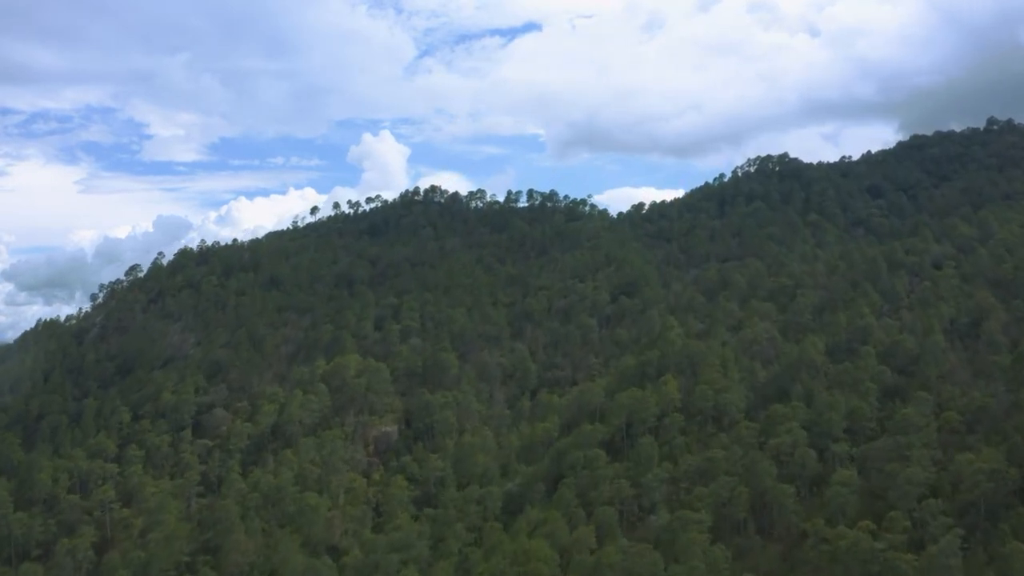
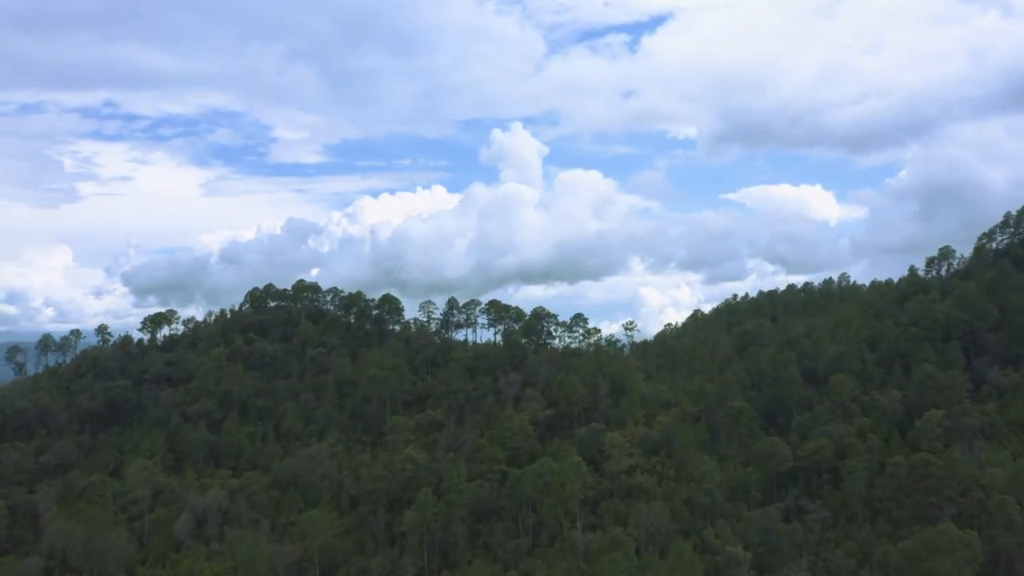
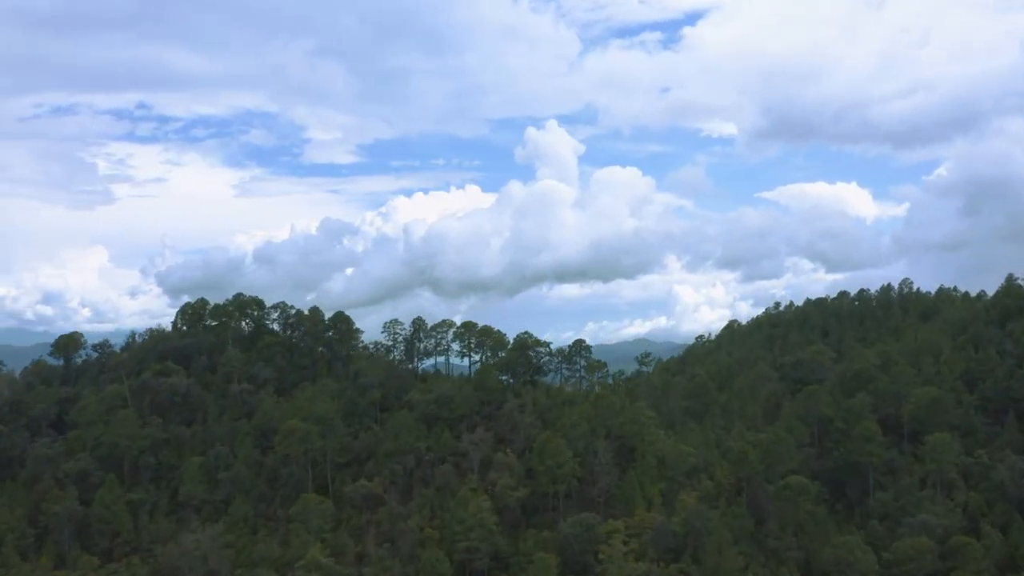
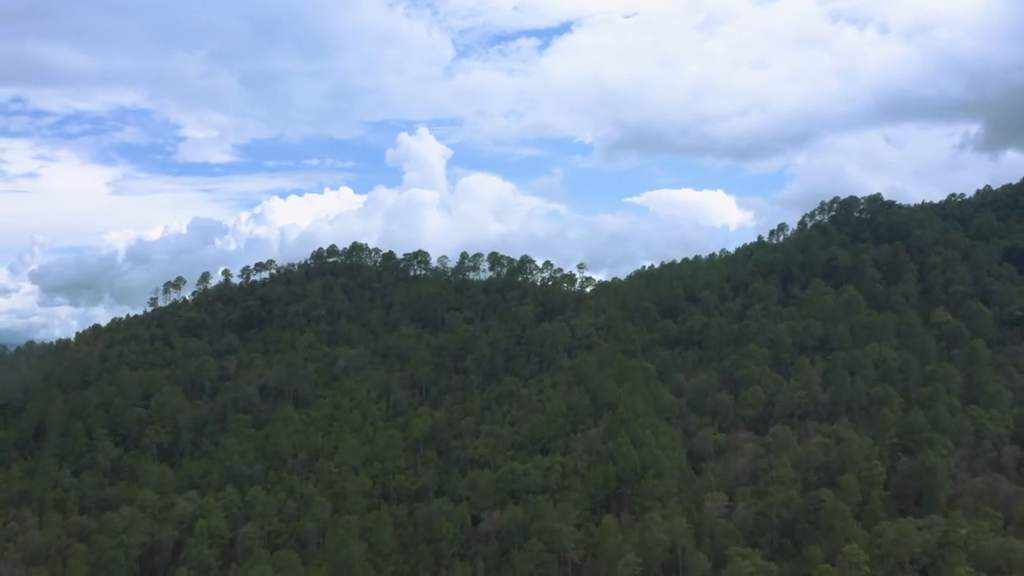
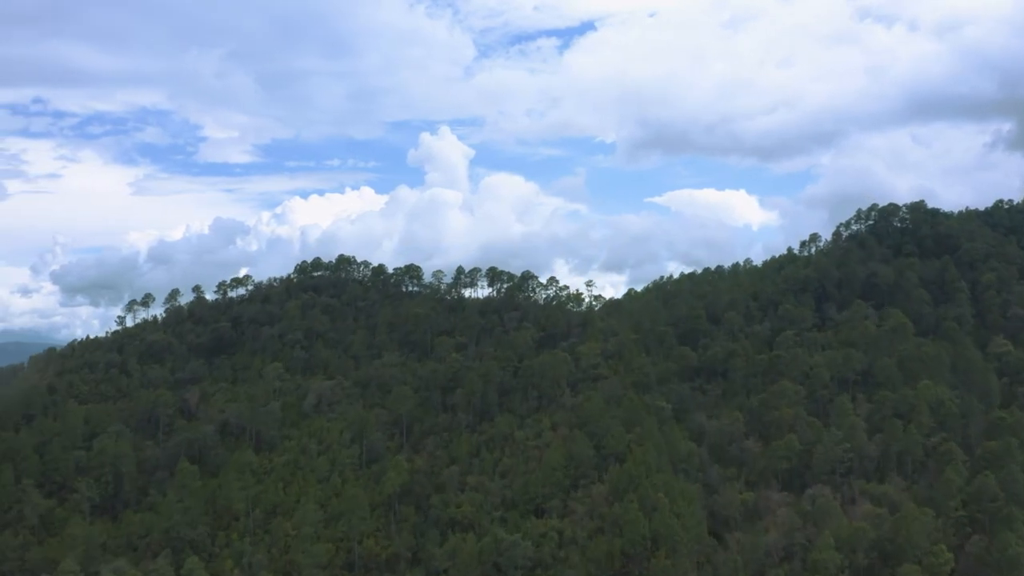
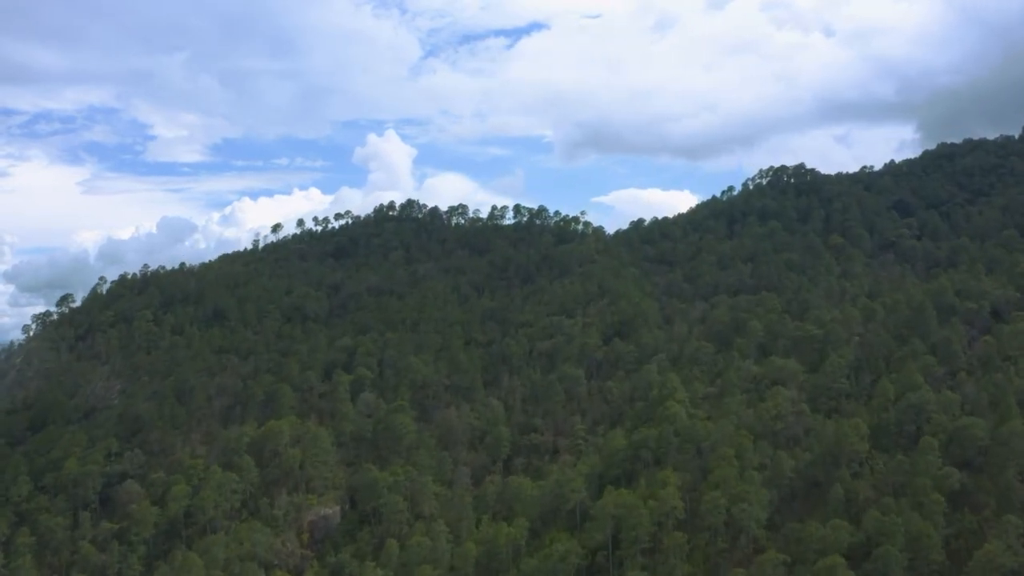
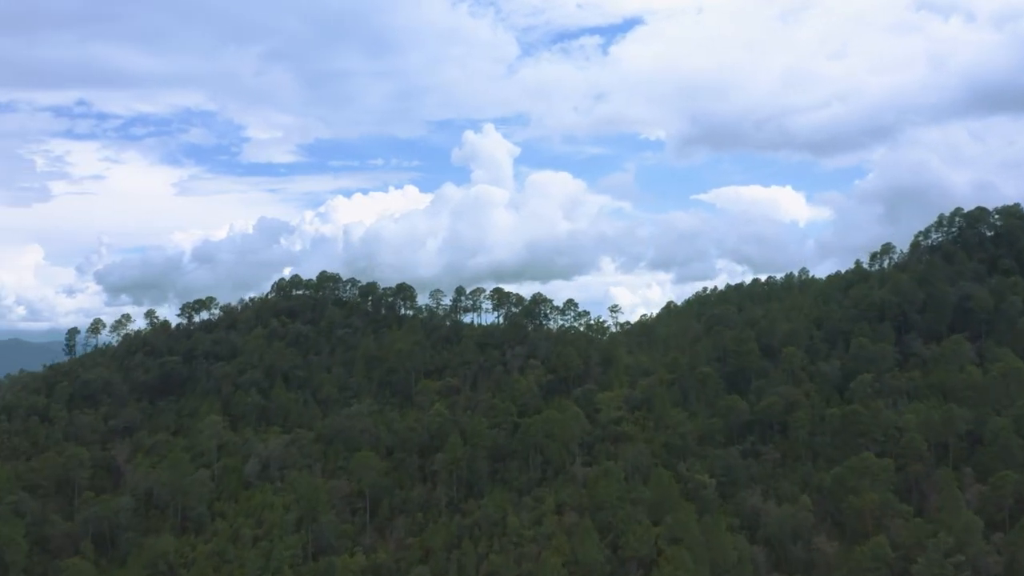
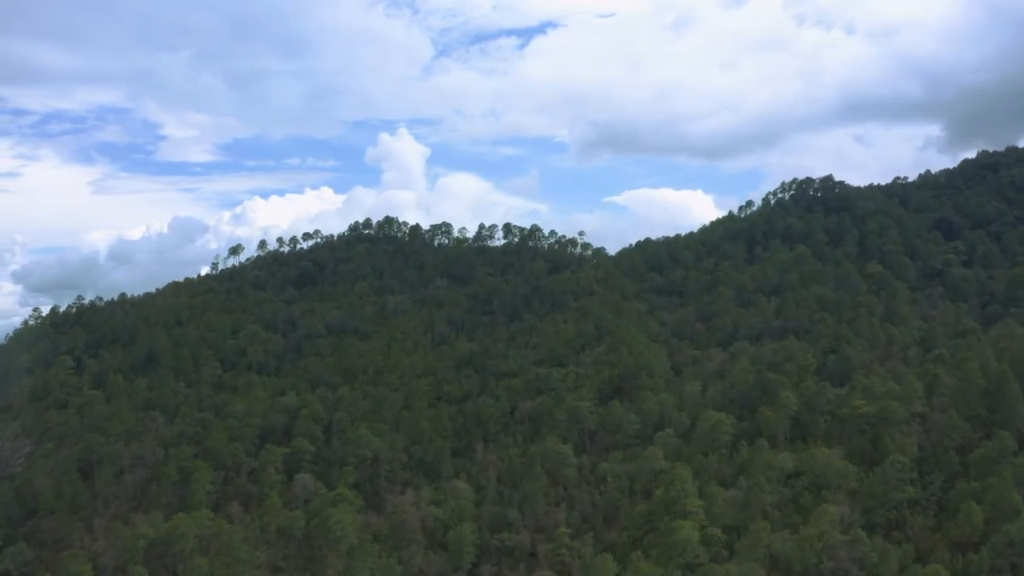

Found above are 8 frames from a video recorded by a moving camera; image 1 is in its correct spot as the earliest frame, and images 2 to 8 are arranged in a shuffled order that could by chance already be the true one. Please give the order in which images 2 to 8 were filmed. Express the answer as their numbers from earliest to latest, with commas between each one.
6, 8, 4, 5, 7, 2, 3
